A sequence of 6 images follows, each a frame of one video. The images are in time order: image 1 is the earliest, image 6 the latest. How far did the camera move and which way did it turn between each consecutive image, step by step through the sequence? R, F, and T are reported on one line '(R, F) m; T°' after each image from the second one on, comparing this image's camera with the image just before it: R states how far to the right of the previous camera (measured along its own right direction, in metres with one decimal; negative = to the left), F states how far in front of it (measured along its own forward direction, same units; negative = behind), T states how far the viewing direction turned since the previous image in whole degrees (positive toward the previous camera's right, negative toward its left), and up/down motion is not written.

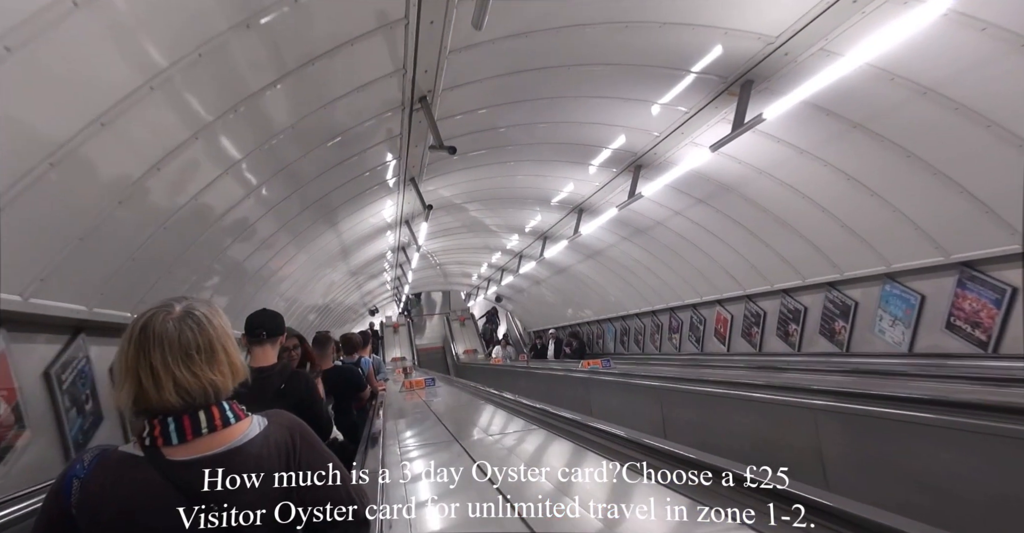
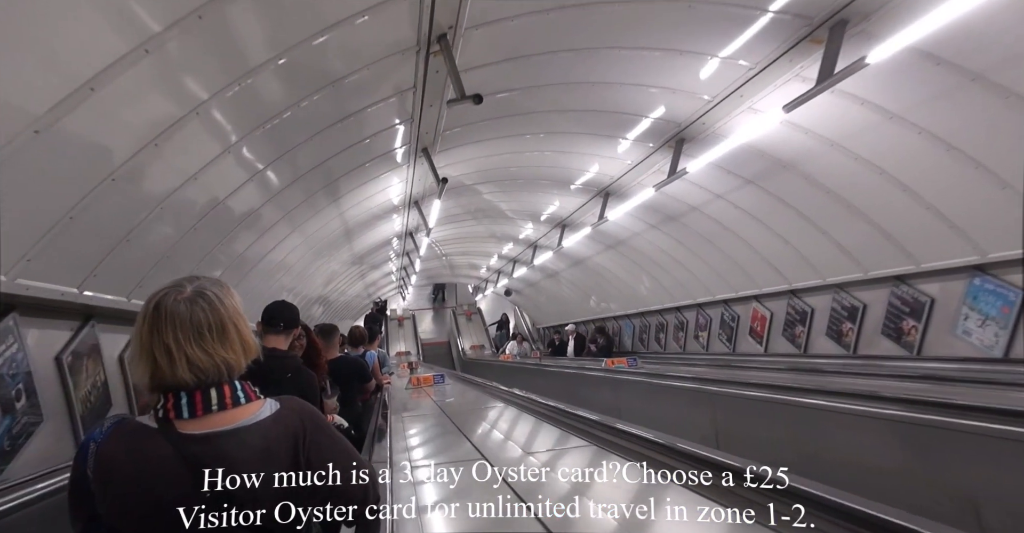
(-0.2, +0.6) m; -1°
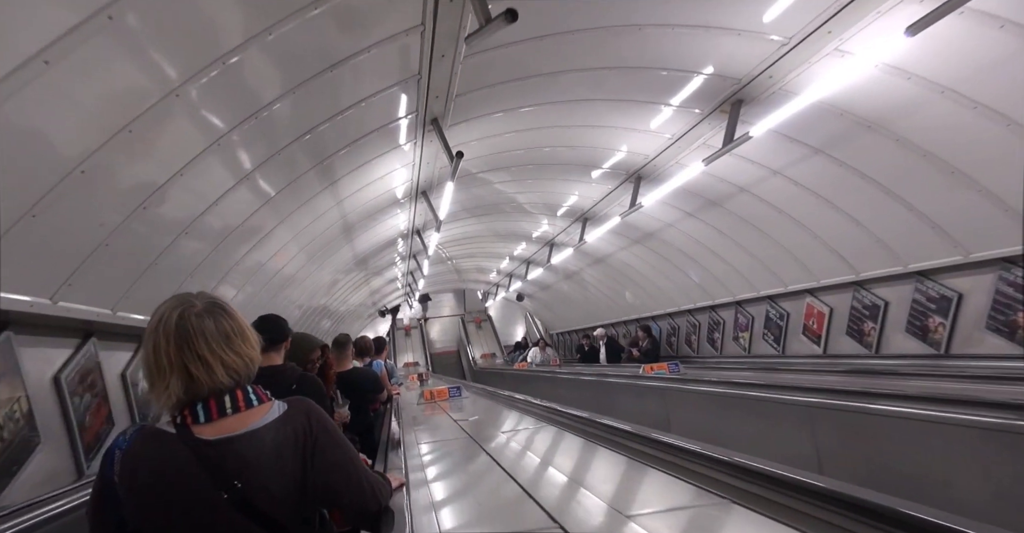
(-0.2, +0.7) m; -1°
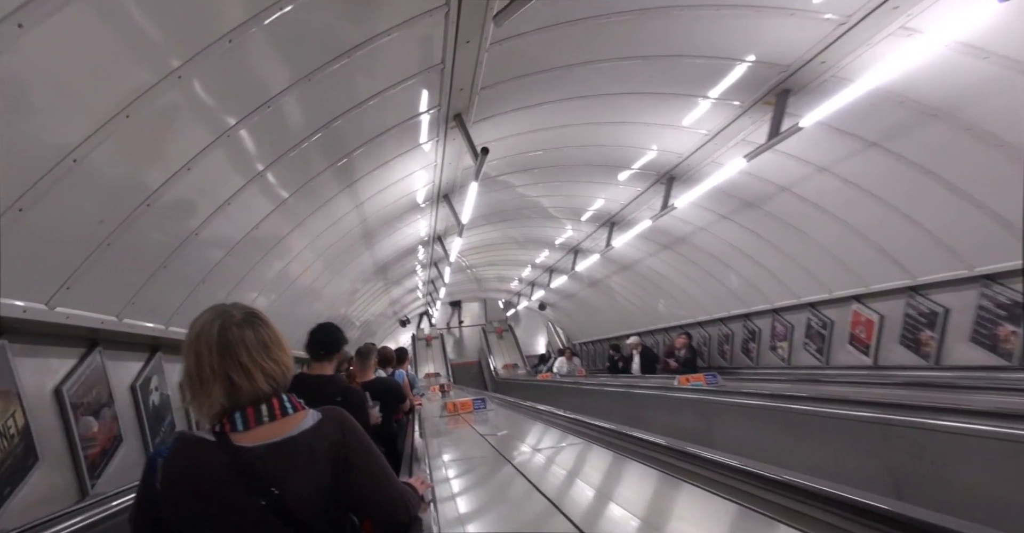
(-0.1, +0.2) m; -2°
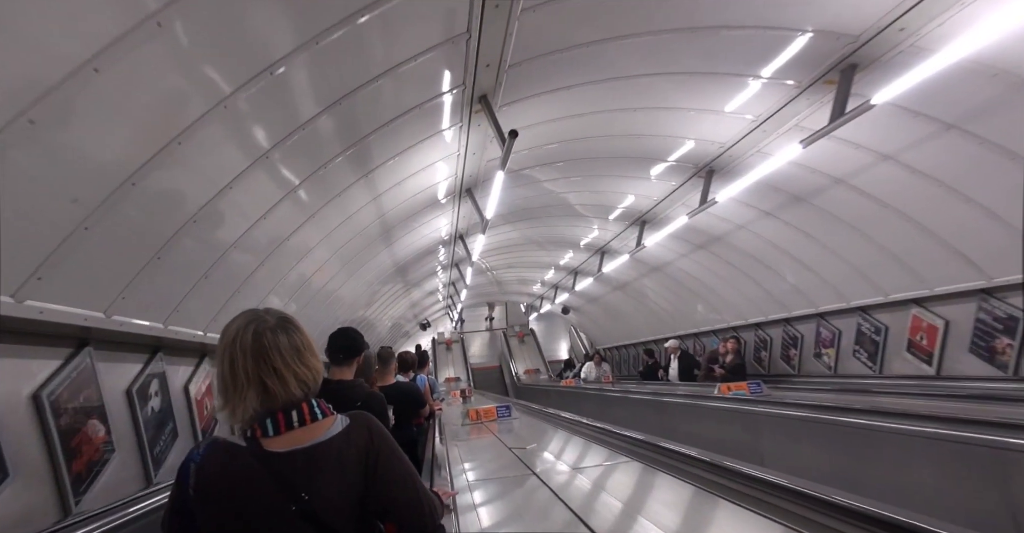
(-0.1, +0.3) m; -2°
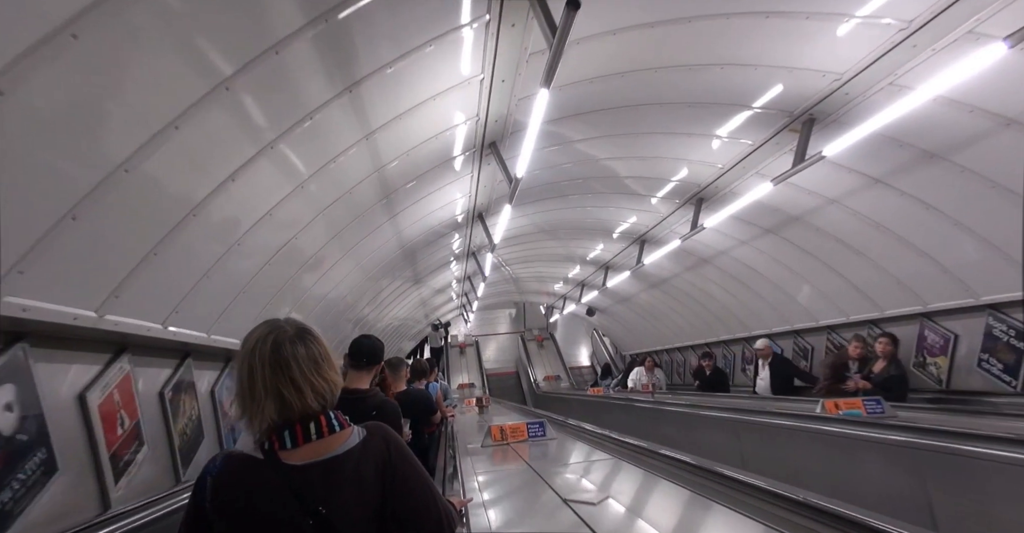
(-0.2, +1.1) m; -2°
